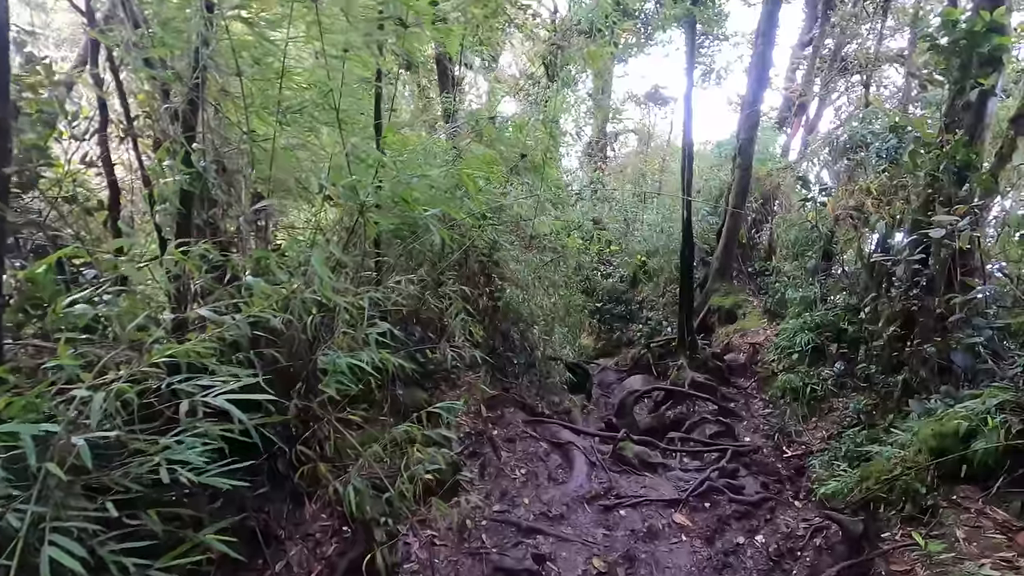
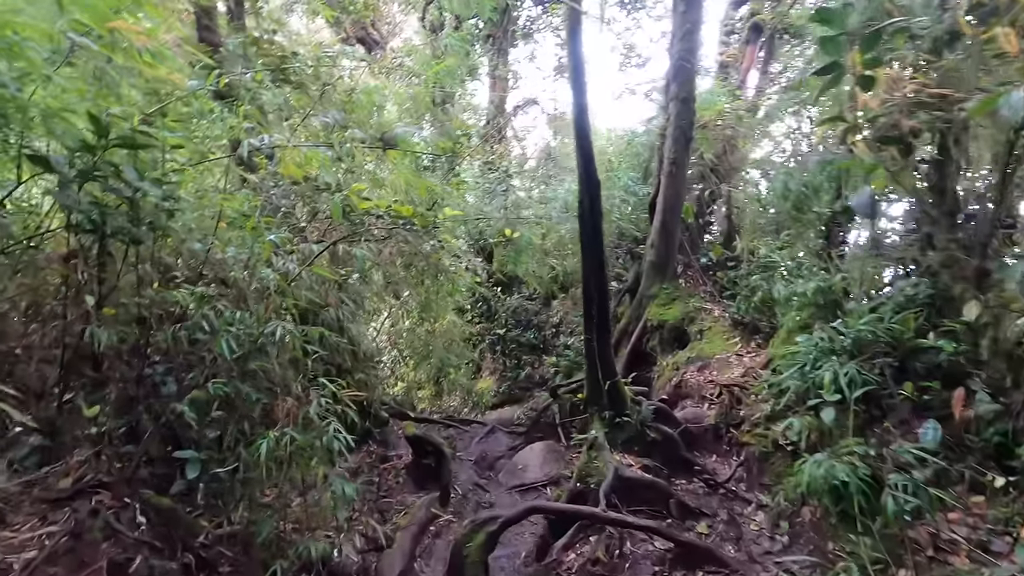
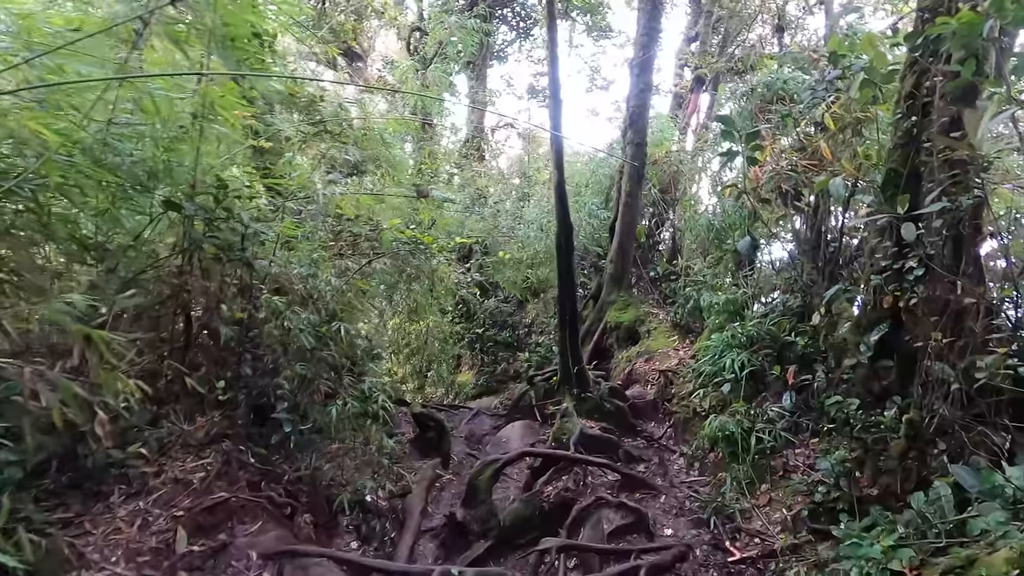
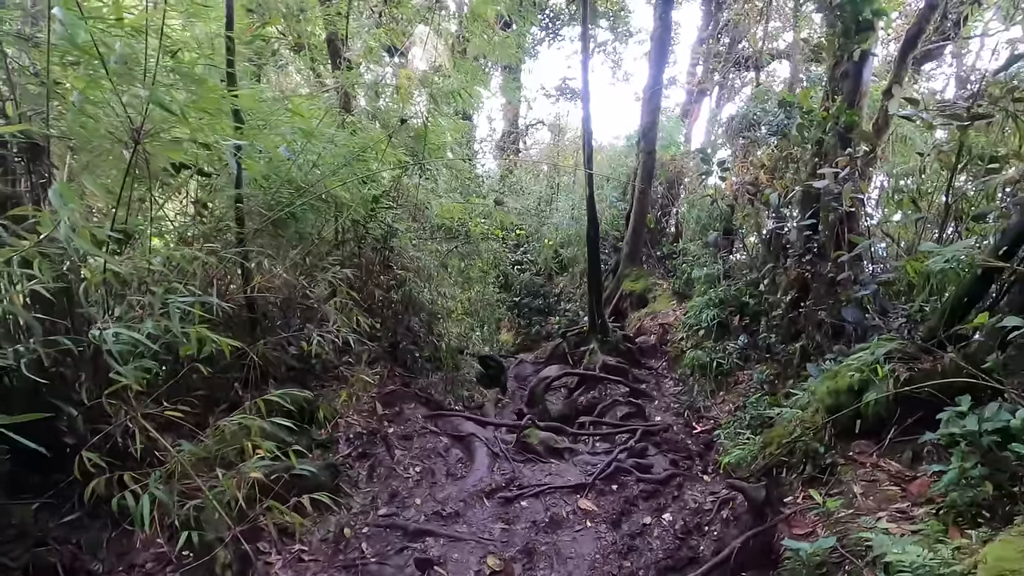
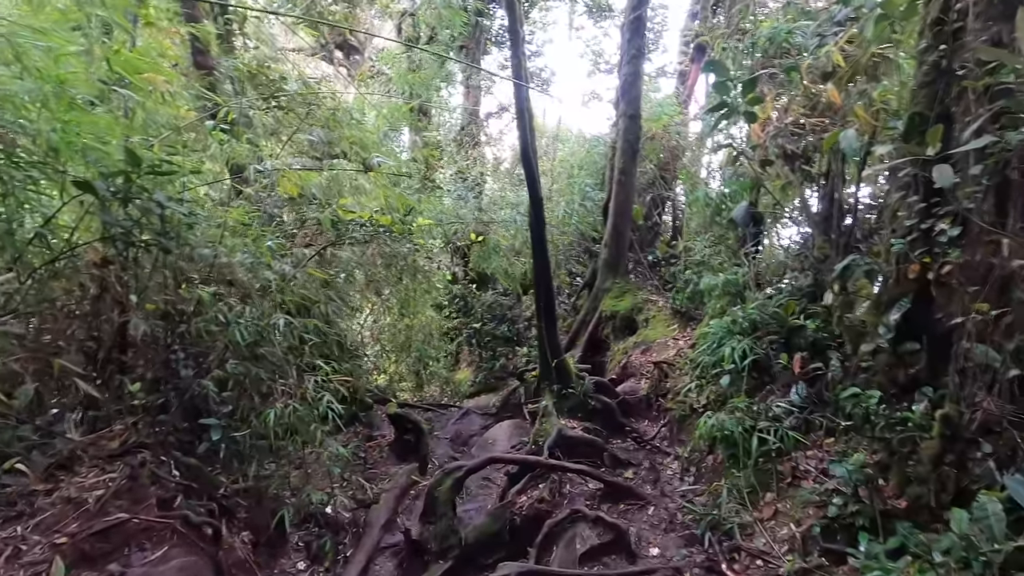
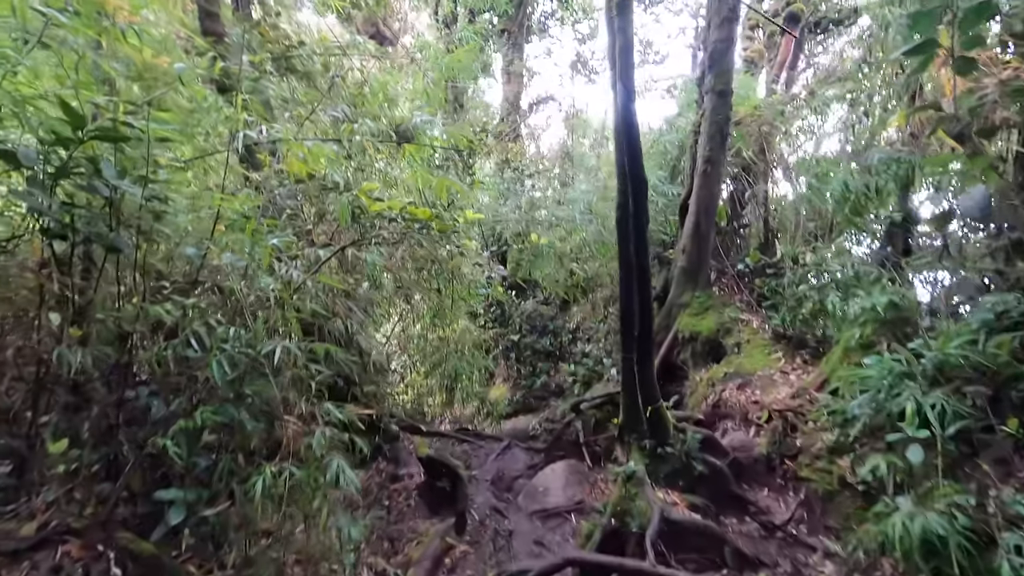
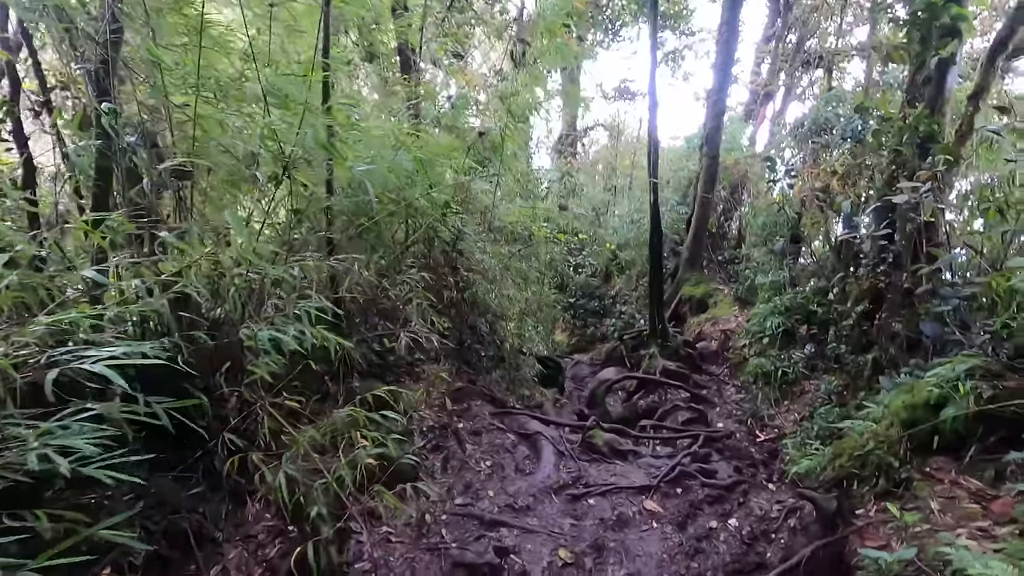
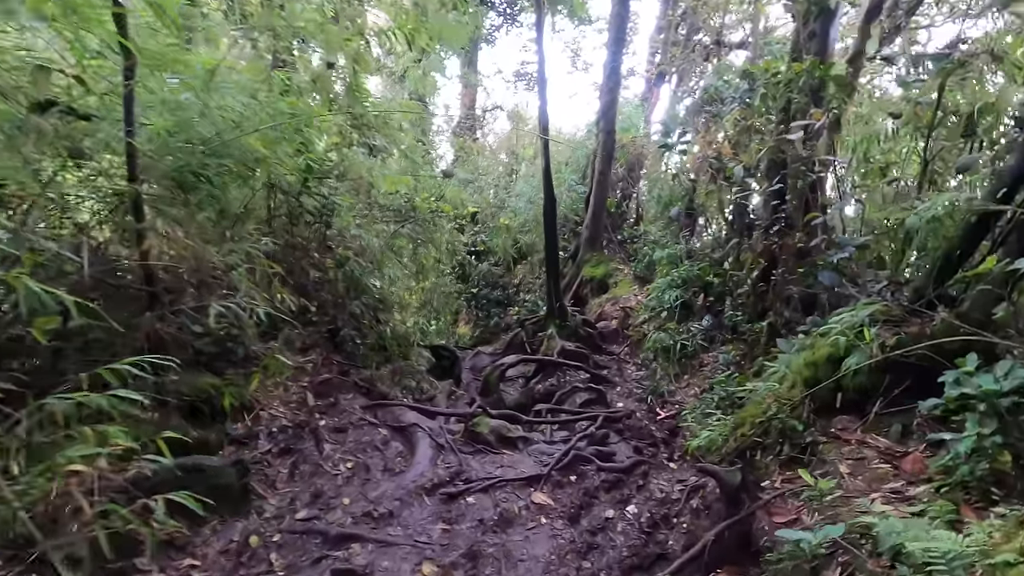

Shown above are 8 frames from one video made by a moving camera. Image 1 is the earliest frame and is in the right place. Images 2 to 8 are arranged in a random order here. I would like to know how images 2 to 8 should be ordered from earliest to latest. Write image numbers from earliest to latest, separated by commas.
7, 4, 8, 3, 5, 2, 6
